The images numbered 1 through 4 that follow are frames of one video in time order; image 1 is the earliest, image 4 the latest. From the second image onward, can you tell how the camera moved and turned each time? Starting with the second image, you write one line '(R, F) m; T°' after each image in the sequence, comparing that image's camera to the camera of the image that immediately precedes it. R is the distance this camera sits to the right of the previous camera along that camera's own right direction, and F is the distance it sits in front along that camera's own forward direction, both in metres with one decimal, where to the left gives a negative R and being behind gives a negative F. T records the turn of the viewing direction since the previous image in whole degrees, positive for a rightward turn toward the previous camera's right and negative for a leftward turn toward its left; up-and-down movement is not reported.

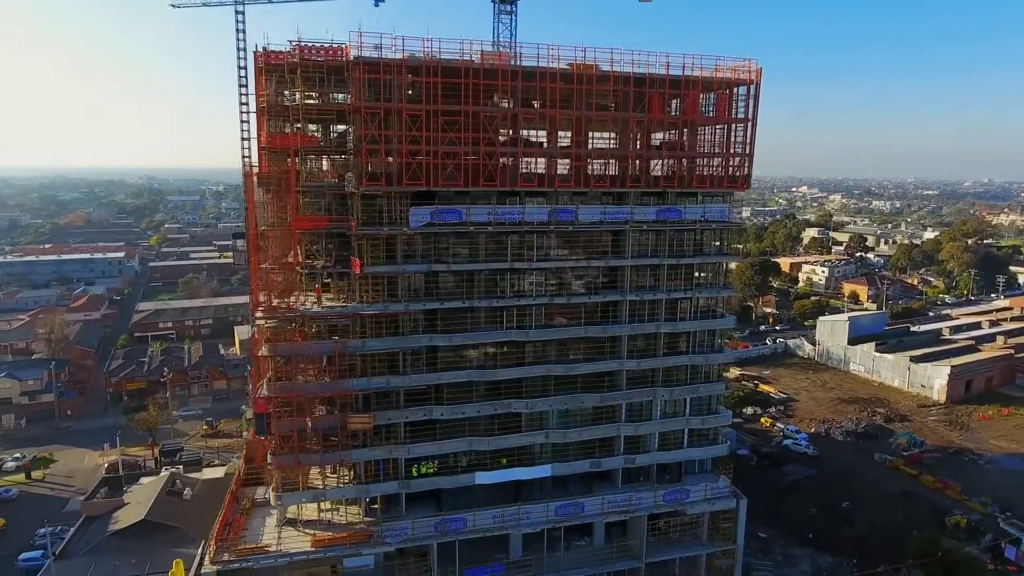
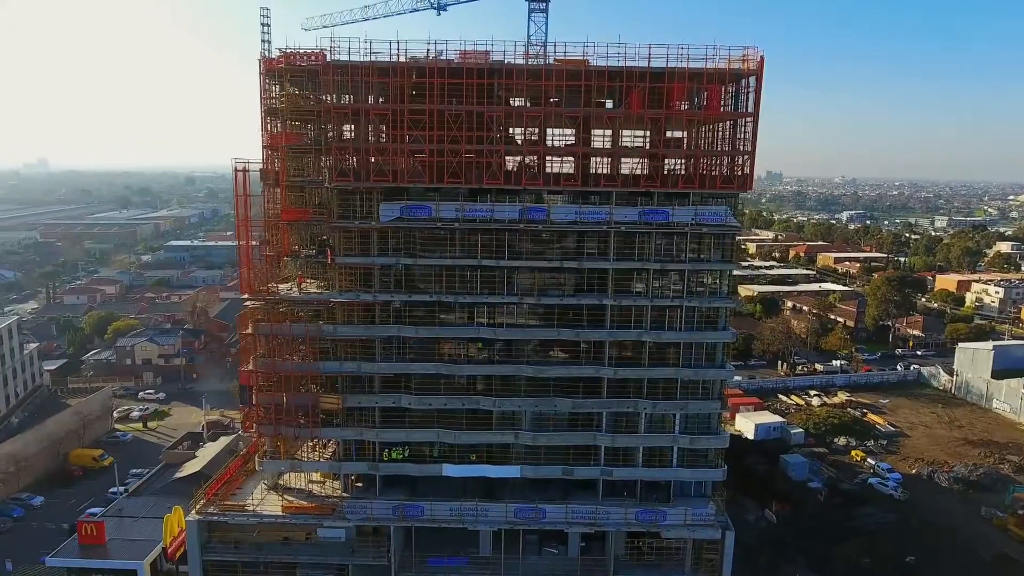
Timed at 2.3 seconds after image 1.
(+7.9, +1.0) m; -14°
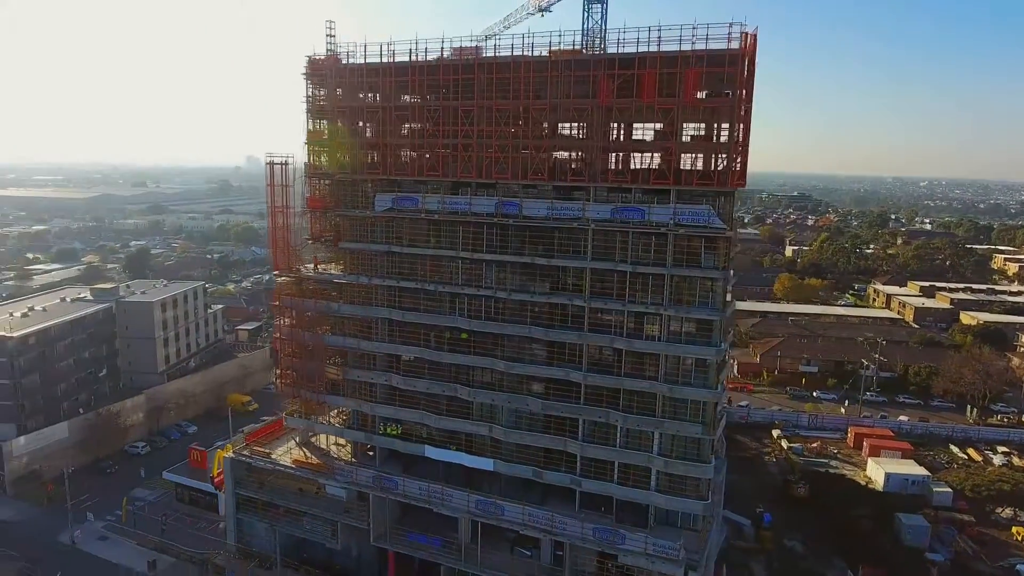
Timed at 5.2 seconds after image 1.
(+10.4, +1.9) m; -20°
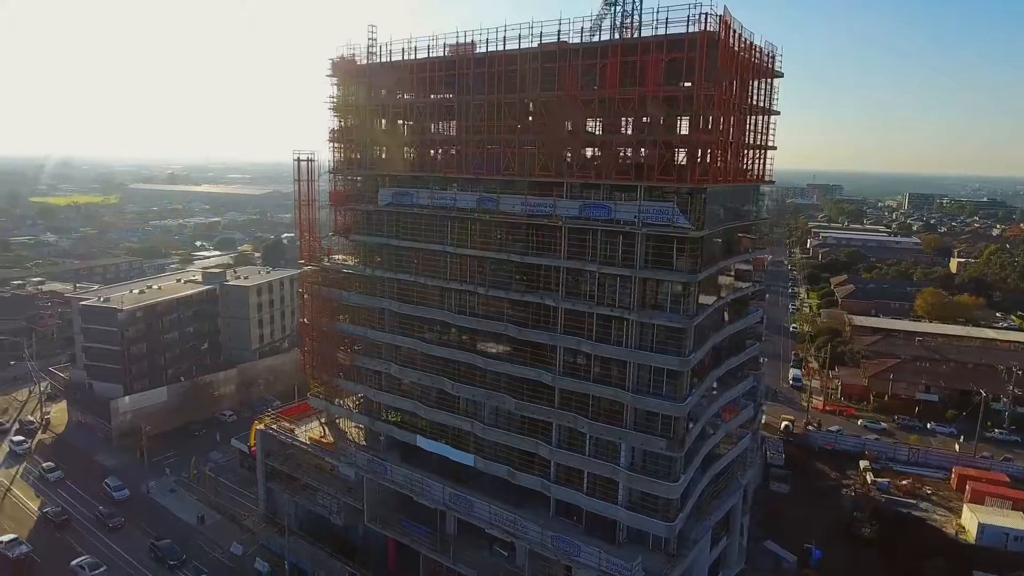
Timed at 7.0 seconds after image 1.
(+6.9, +1.1) m; -13°
